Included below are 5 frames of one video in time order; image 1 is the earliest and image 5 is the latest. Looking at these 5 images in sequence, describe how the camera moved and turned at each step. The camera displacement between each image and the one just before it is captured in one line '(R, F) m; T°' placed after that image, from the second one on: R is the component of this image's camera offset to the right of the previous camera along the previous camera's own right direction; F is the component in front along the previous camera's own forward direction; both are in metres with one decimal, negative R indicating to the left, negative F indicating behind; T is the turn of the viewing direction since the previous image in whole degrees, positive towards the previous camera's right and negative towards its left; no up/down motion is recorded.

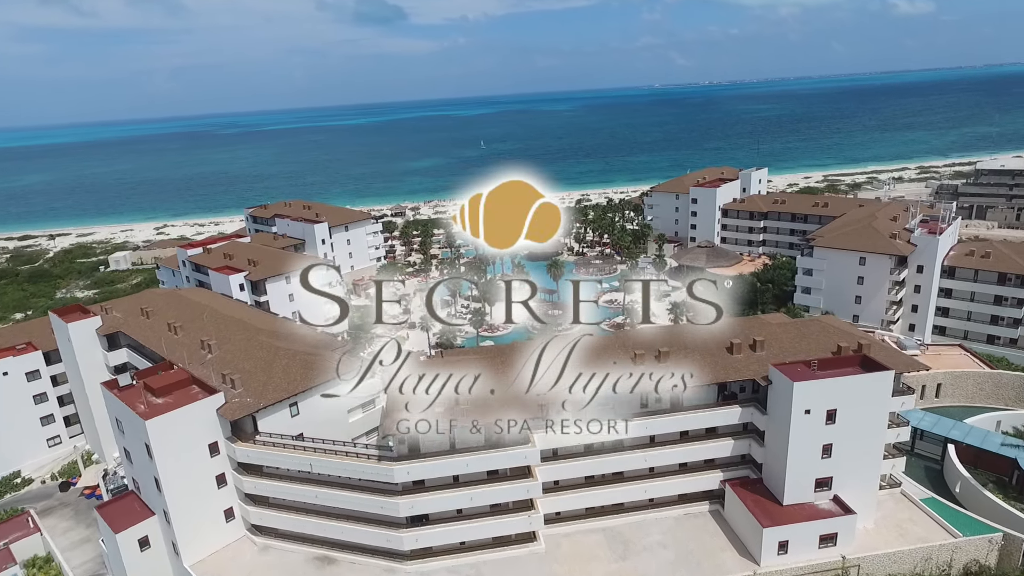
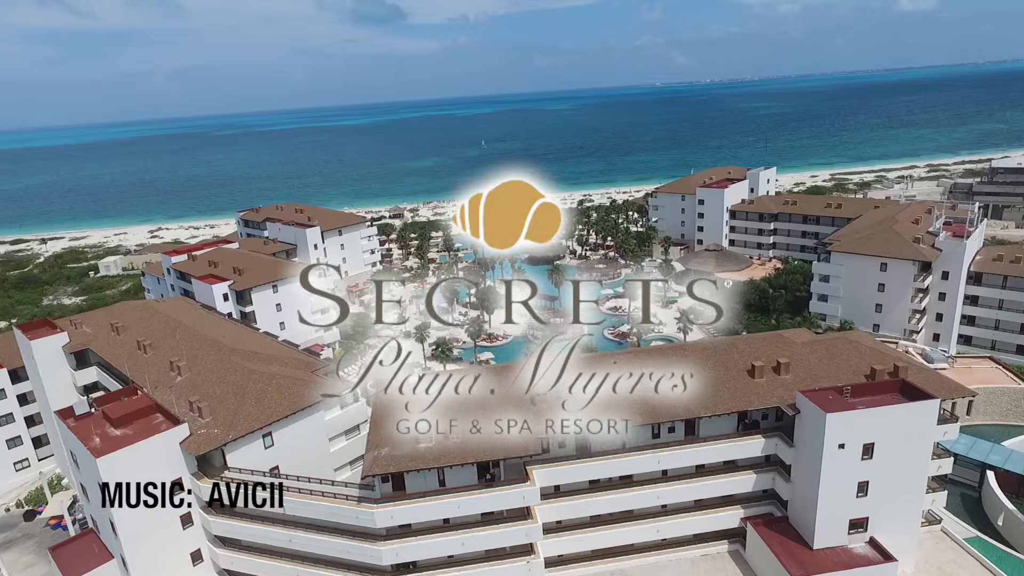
(+0.3, +3.1) m; 0°
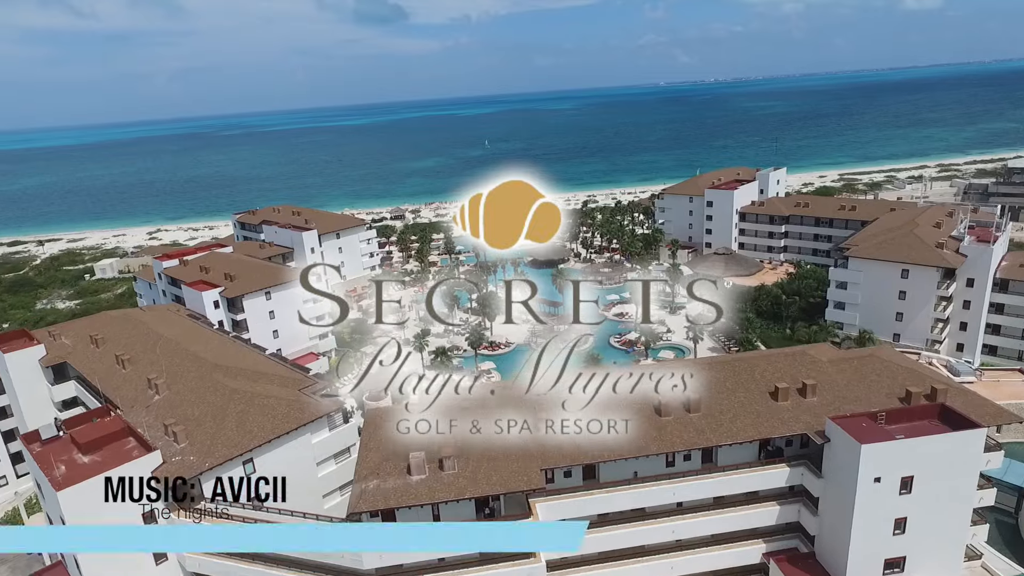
(+0.1, +2.3) m; 0°
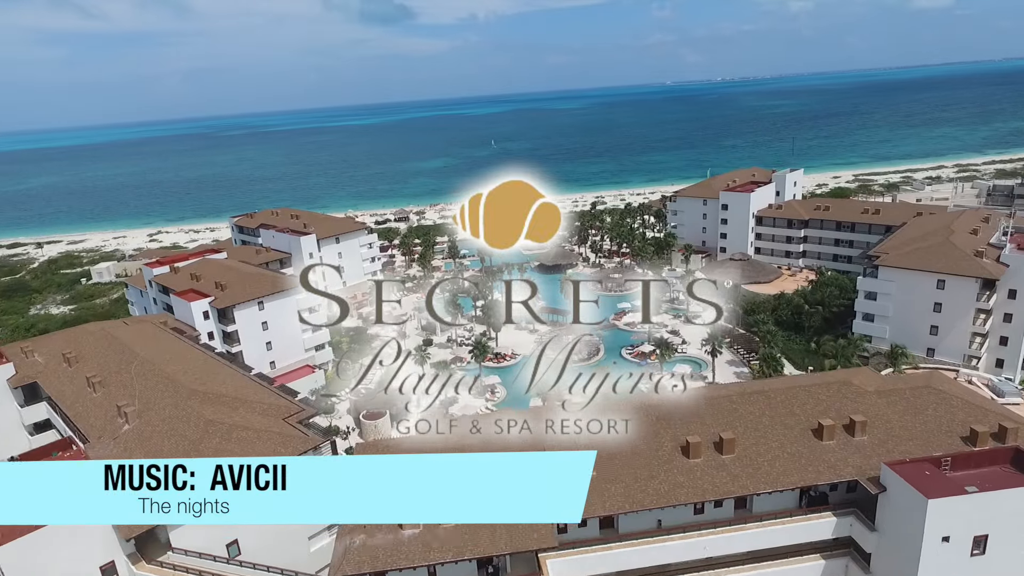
(0.0, +3.1) m; -1°
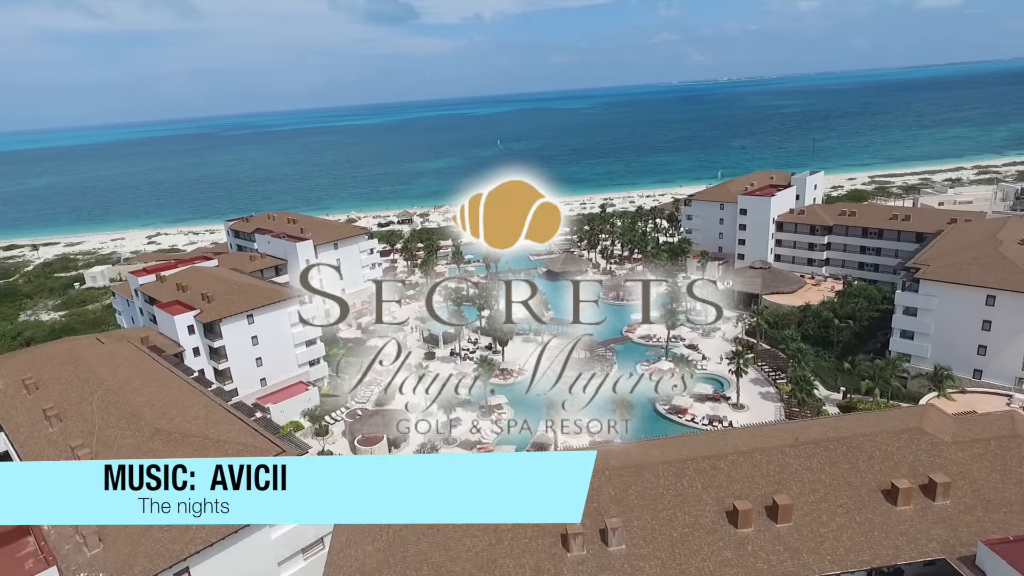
(-0.2, +3.7) m; 0°
